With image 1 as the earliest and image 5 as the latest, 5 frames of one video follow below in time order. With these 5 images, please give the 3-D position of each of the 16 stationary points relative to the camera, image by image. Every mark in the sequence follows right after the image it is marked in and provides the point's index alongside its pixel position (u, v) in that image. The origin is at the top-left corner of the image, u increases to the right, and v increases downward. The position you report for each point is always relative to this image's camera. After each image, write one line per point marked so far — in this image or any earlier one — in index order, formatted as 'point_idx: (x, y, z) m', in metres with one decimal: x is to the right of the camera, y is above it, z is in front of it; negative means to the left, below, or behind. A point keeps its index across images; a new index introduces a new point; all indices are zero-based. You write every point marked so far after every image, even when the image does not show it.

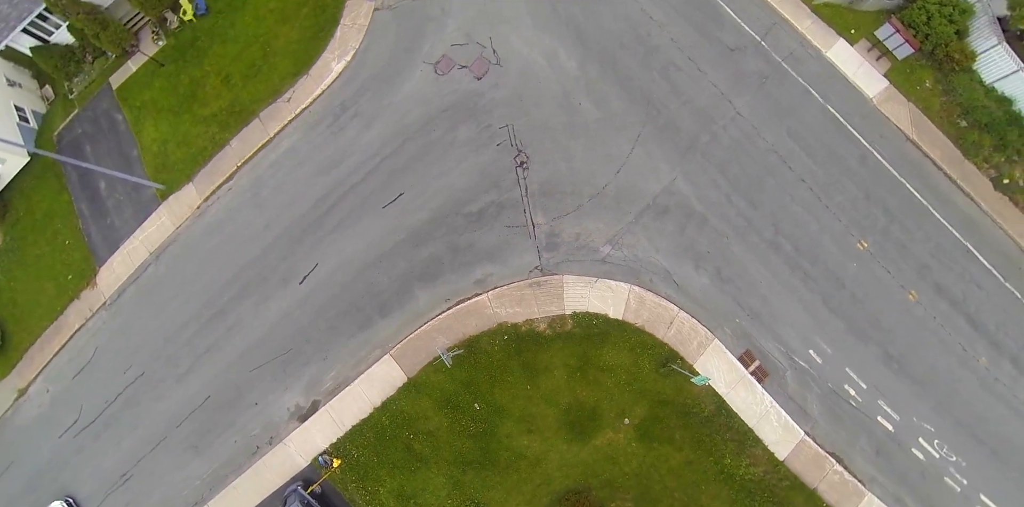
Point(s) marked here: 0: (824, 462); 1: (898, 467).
0: (+10.3, -6.8, +20.2) m
1: (+12.7, -7.0, +20.2) m
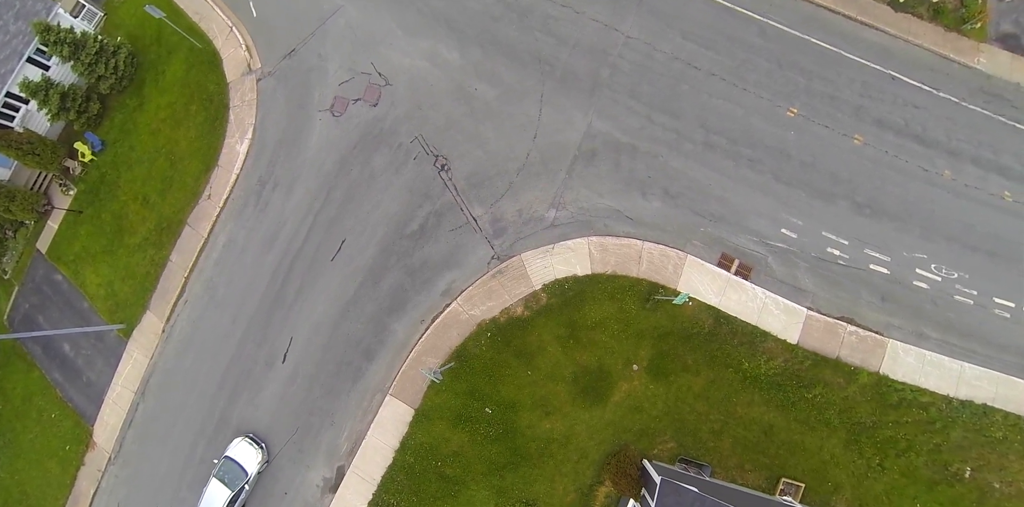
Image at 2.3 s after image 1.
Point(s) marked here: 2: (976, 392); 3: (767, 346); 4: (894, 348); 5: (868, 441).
0: (+10.6, -2.4, +20.0) m
1: (+12.9, -1.7, +20.0) m
2: (+15.0, -4.5, +19.9) m
3: (+8.3, -3.0, +20.0) m
4: (+12.4, -3.0, +19.9) m
5: (+11.5, -6.1, +19.9) m
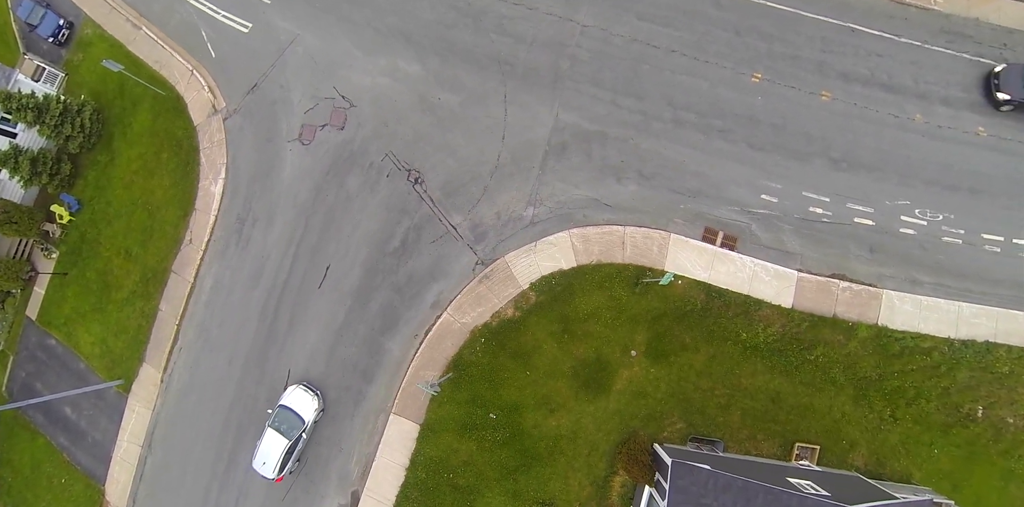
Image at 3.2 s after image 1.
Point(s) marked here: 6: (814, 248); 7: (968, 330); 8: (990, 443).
0: (+10.3, -1.0, +19.9) m
1: (+12.4, 0.0, +19.9) m
2: (+14.9, -2.5, +19.8) m
3: (+8.1, -1.9, +19.8) m
4: (+12.2, -1.4, +19.8) m
5: (+11.7, -4.5, +19.7) m
6: (+9.8, +0.2, +20.0) m
7: (+14.7, -2.5, +19.8) m
8: (+15.3, -6.1, +19.6) m
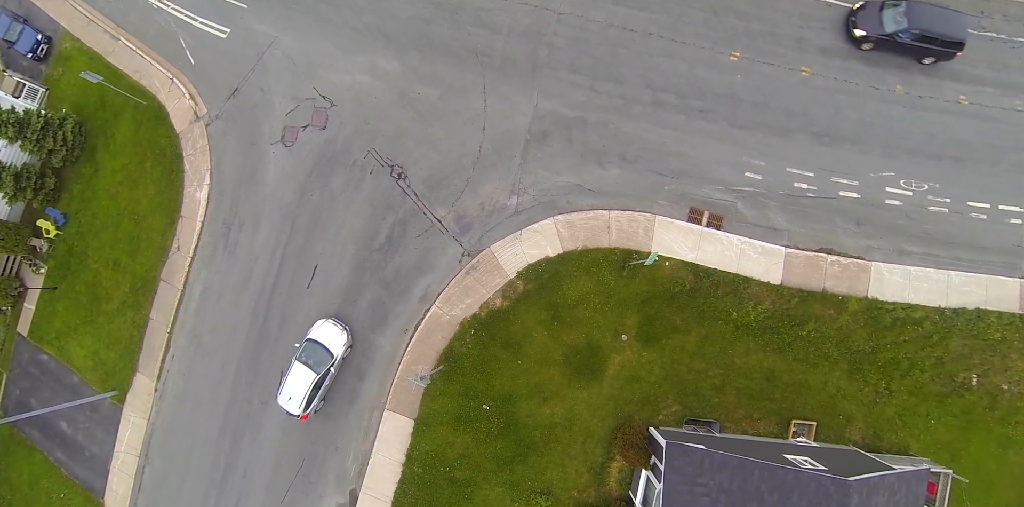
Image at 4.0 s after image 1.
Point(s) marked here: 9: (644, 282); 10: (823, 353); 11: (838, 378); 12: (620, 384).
0: (+9.9, -0.2, +19.8) m
1: (+12.0, +0.9, +19.8) m
2: (+14.6, -1.4, +19.7) m
3: (+7.8, -1.2, +19.8) m
4: (+11.8, -0.5, +19.8) m
5: (+11.5, -3.6, +19.7) m
6: (+9.3, +1.0, +19.9) m
7: (+14.3, -1.4, +19.7) m
8: (+15.2, -5.0, +19.6) m
9: (+4.3, -0.9, +19.9) m
10: (+10.0, -3.2, +19.7) m
11: (+10.5, -4.0, +19.7) m
12: (+3.5, -4.2, +19.8) m
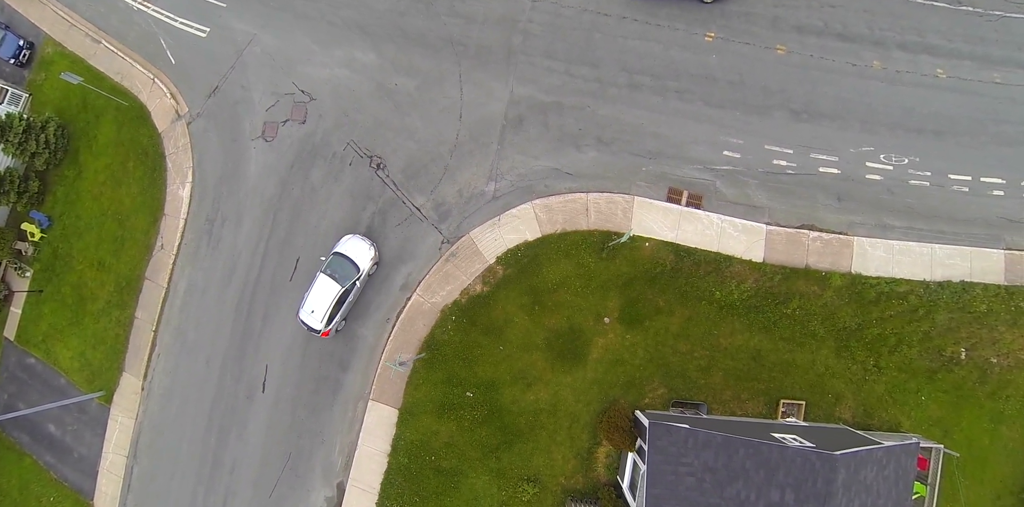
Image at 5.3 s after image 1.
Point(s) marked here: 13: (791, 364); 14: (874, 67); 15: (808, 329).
0: (+9.2, +0.5, +19.7) m
1: (+11.3, +1.7, +19.7) m
2: (+14.0, -0.6, +19.6) m
3: (+7.2, -0.6, +19.7) m
4: (+11.1, +0.3, +19.6) m
5: (+10.9, -2.9, +19.5) m
6: (+8.7, +1.7, +19.8) m
7: (+13.7, -0.6, +19.6) m
8: (+14.7, -4.2, +19.4) m
9: (+3.7, -0.4, +19.8) m
10: (+9.4, -2.5, +19.6) m
11: (+9.9, -3.3, +19.6) m
12: (+3.0, -3.7, +19.6) m
13: (+8.9, -3.5, +19.6) m
14: (+11.7, +6.1, +19.9) m
15: (+9.4, -2.4, +19.6) m
